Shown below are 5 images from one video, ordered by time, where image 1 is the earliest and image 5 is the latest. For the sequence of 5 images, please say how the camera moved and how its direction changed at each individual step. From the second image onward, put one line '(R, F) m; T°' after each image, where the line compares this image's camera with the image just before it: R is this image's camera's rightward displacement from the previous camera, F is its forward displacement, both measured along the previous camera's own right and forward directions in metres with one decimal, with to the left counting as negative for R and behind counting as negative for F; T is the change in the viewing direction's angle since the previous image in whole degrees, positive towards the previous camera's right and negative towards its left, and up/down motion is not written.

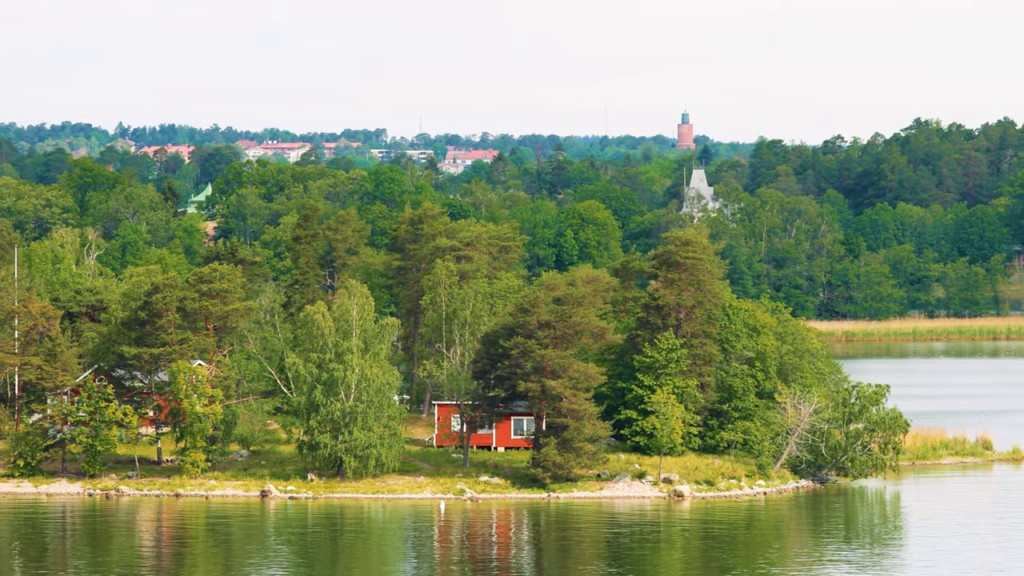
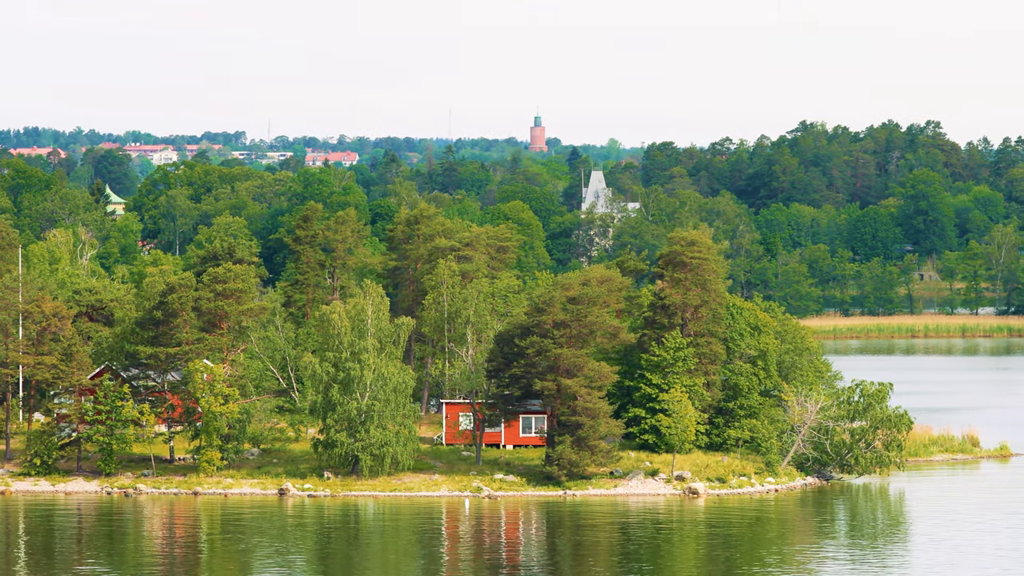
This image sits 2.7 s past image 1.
(-1.6, -0.7) m; +1°
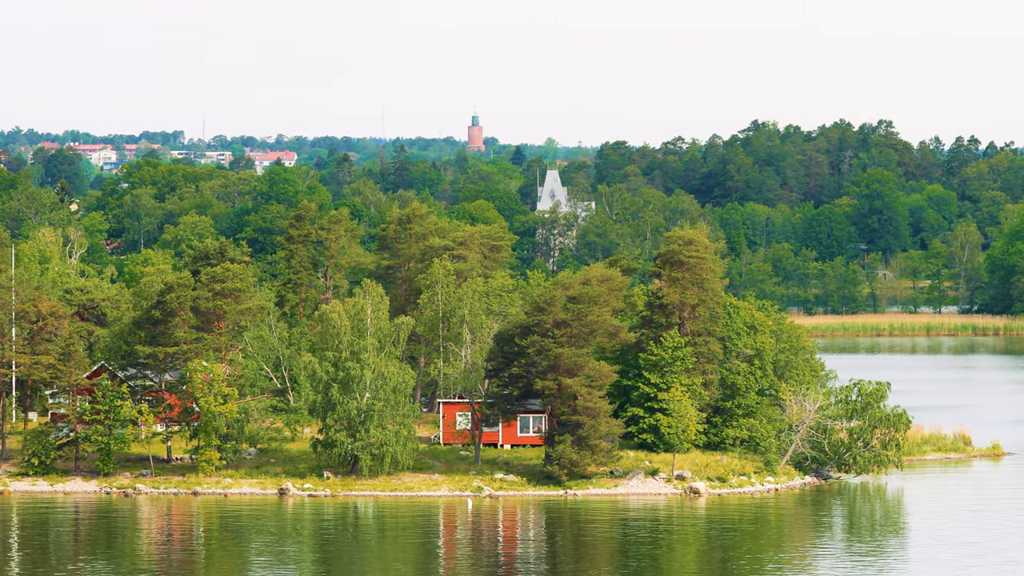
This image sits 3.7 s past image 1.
(-0.6, +0.1) m; +1°
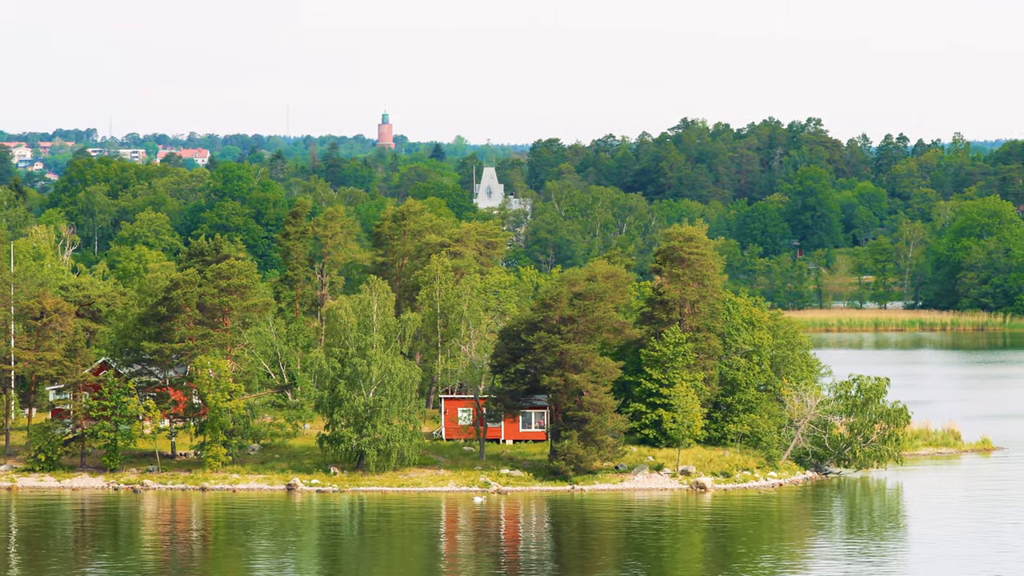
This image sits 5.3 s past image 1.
(-1.1, -0.3) m; +1°
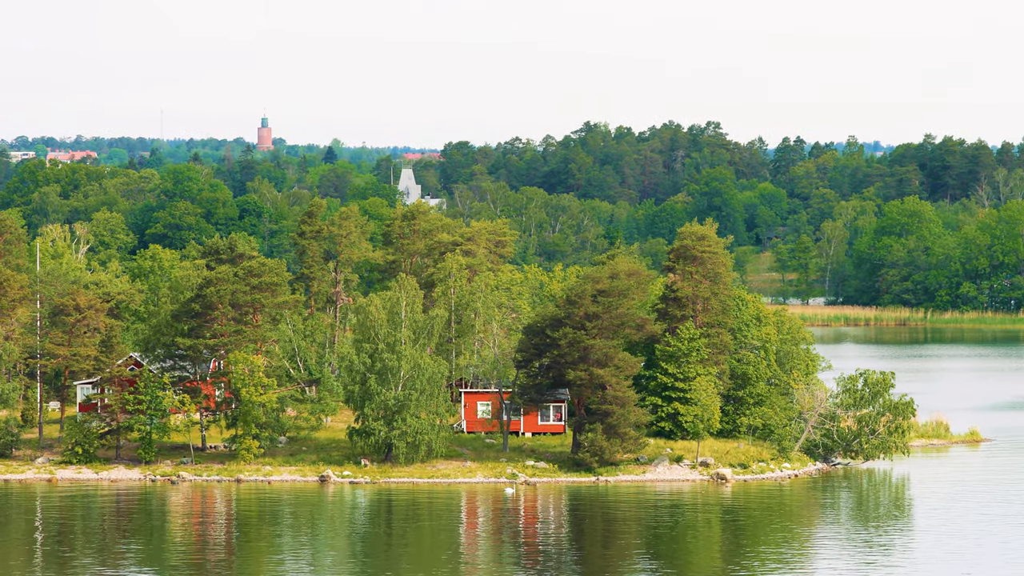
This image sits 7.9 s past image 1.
(-2.1, -1.9) m; +1°
